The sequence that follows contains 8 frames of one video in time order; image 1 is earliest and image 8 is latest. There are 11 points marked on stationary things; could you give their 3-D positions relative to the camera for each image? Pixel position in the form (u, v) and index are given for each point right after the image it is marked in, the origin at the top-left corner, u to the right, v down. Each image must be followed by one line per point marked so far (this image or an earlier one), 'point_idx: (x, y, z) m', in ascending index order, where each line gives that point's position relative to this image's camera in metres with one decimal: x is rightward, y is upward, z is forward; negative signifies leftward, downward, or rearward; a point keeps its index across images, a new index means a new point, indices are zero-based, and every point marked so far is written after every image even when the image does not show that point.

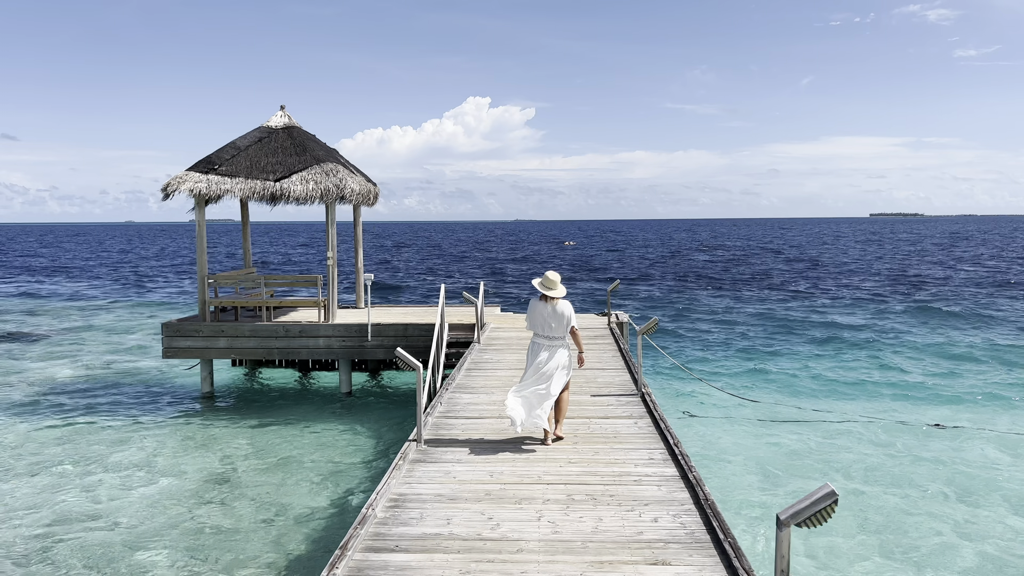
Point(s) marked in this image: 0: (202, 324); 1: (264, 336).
0: (-6.1, -0.7, +13.4) m
1: (-4.9, -1.0, +13.3) m
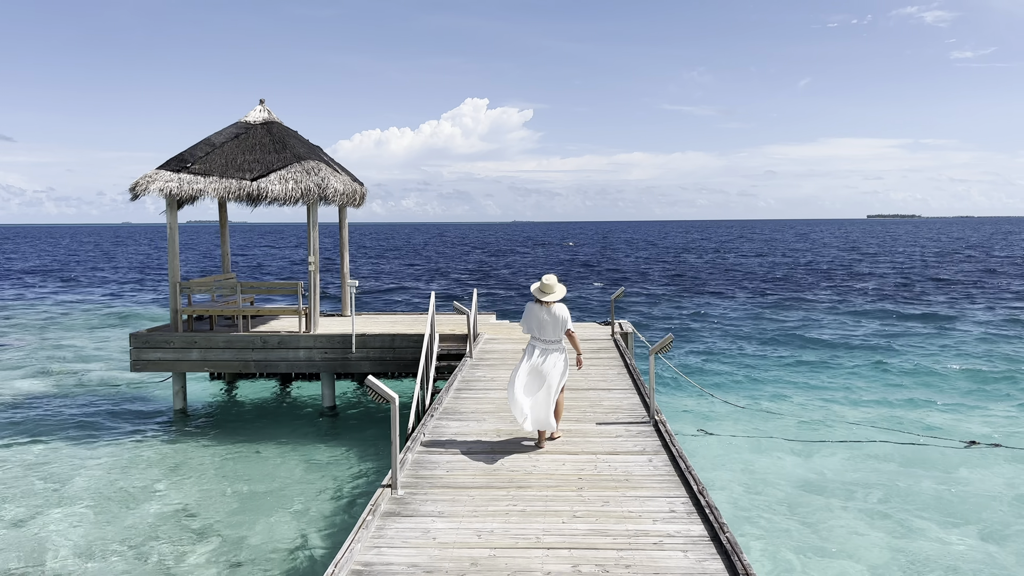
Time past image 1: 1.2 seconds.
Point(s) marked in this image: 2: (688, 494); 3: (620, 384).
0: (-6.2, -0.8, +12.4) m
1: (-4.9, -1.1, +12.3) m
2: (+1.3, -1.6, +5.1) m
3: (+1.3, -1.2, +8.4) m
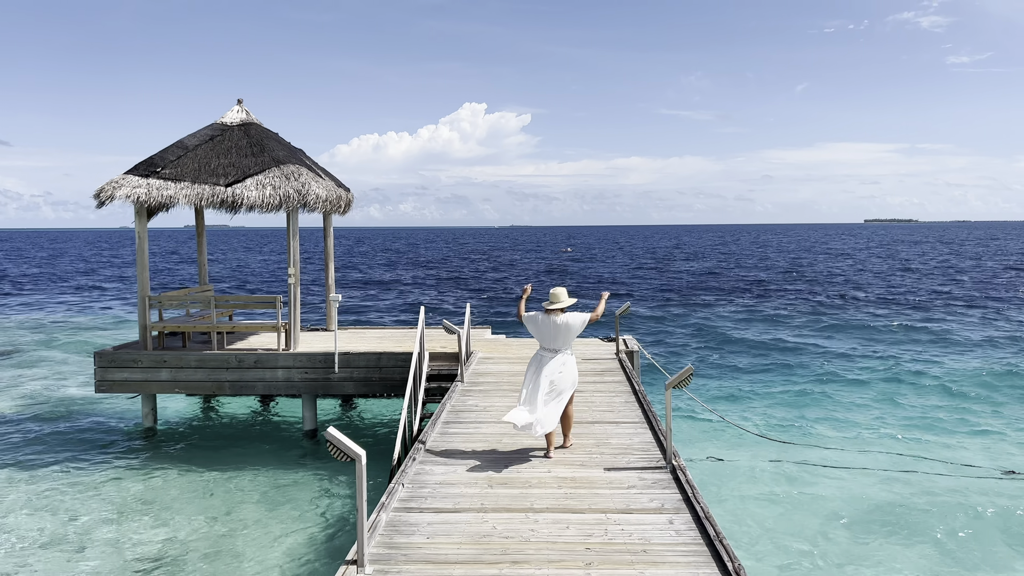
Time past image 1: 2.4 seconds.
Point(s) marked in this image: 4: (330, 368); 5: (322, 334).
0: (-6.3, -1.1, +11.4) m
1: (-5.0, -1.3, +11.3) m
2: (+1.3, -1.7, +4.2) m
3: (+1.3, -1.4, +7.4) m
4: (-3.0, -1.4, +11.3) m
5: (-3.6, -0.9, +12.7) m
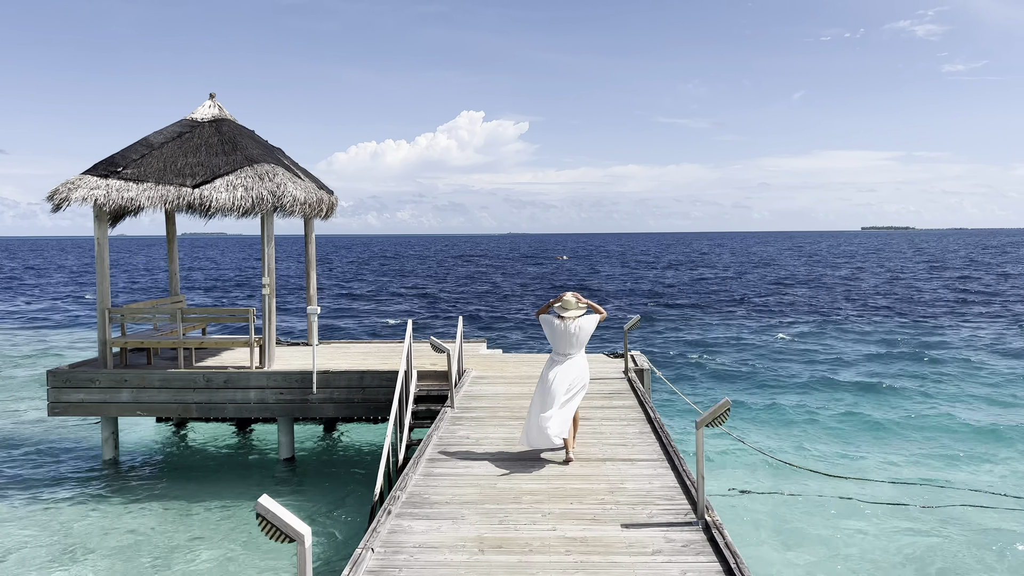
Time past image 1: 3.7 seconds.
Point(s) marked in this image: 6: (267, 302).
0: (-6.3, -1.3, +10.3) m
1: (-5.0, -1.5, +10.2) m
2: (+1.3, -1.8, +3.1) m
3: (+1.2, -1.5, +6.4) m
4: (-3.1, -1.5, +10.2) m
5: (-3.6, -1.1, +11.6) m
6: (-3.9, -0.2, +10.7) m
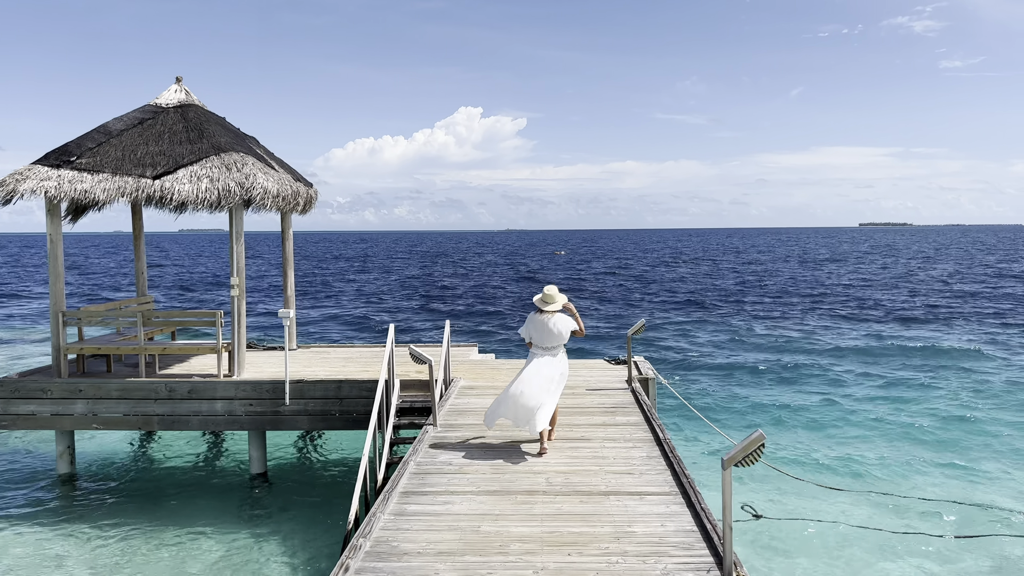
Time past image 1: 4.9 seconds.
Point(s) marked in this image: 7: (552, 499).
0: (-6.4, -1.3, +9.4) m
1: (-5.1, -1.5, +9.3) m
2: (+1.2, -1.9, +2.2) m
3: (+1.1, -1.6, +5.5) m
4: (-3.2, -1.5, +9.3) m
5: (-3.7, -1.1, +10.7) m
6: (-4.0, -0.2, +9.8) m
7: (+0.3, -1.6, +5.2) m
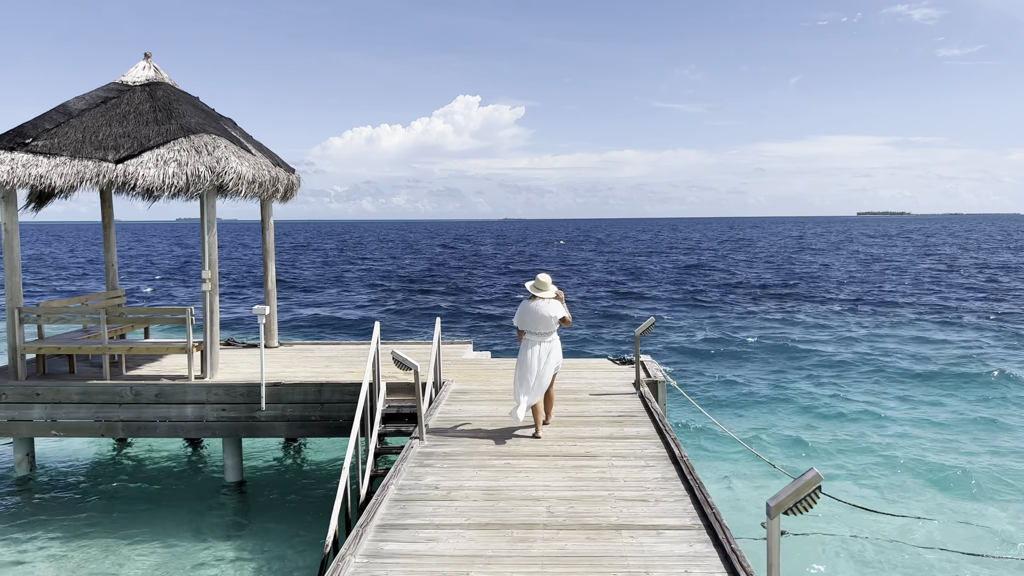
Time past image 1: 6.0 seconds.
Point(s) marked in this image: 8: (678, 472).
0: (-6.5, -1.2, +8.7) m
1: (-5.2, -1.5, +8.5) m
2: (+1.2, -1.9, +1.5) m
3: (+1.1, -1.6, +4.7) m
4: (-3.2, -1.5, +8.5) m
5: (-3.8, -1.0, +9.9) m
6: (-4.0, -0.2, +9.0) m
7: (+0.3, -1.6, +4.4) m
8: (+1.3, -1.5, +5.5) m
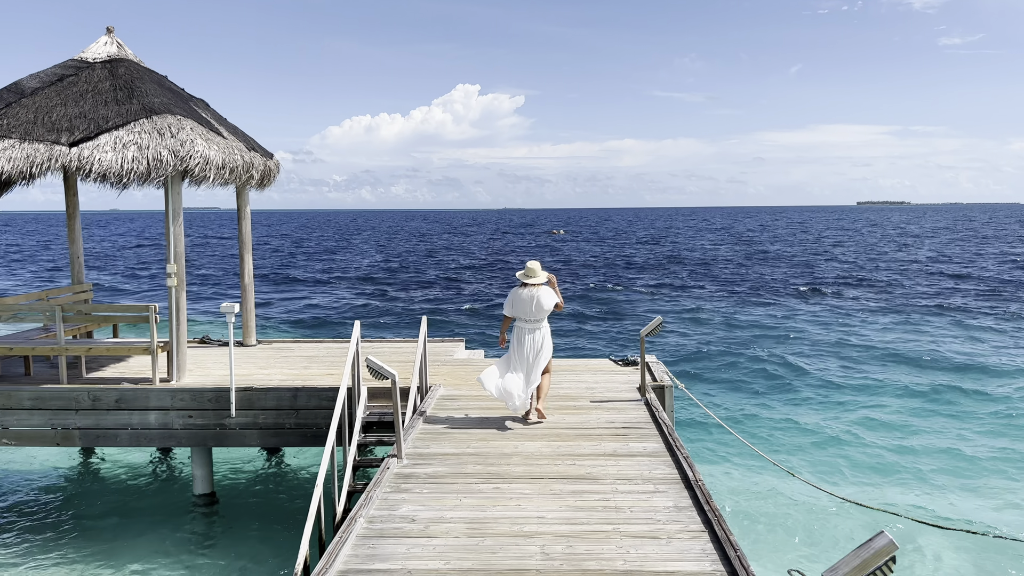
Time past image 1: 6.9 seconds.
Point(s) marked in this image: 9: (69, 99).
0: (-6.5, -1.2, +7.9) m
1: (-5.3, -1.4, +7.8) m
2: (+1.1, -2.0, +0.7) m
3: (+1.0, -1.6, +4.0) m
4: (-3.3, -1.4, +7.8) m
5: (-3.8, -0.9, +9.2) m
6: (-4.1, -0.1, +8.3) m
7: (+0.2, -1.6, +3.7) m
8: (+1.3, -1.5, +4.8) m
9: (-5.4, +2.3, +8.3) m
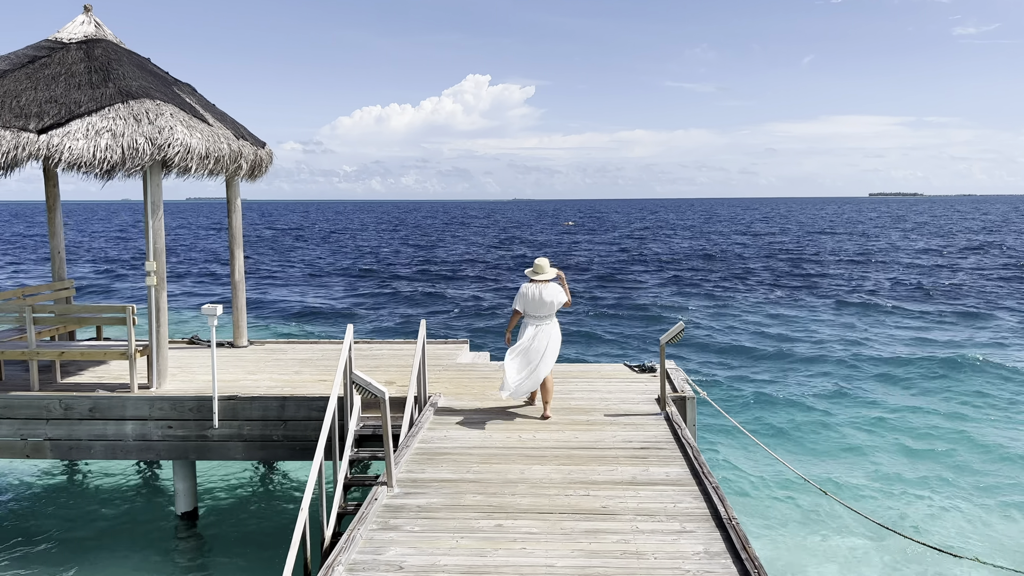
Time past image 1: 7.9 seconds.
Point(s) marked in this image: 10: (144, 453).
0: (-6.5, -1.1, +7.4) m
1: (-5.2, -1.4, +7.2) m
2: (+1.0, -2.1, +0.1) m
3: (+1.0, -1.6, +3.3) m
4: (-3.2, -1.4, +7.2) m
5: (-3.7, -0.9, +8.6) m
6: (-4.0, -0.1, +7.7) m
7: (+0.2, -1.7, +3.0) m
8: (+1.3, -1.5, +4.1) m
9: (-5.3, +2.4, +7.7) m
10: (-3.9, -1.7, +7.2) m
